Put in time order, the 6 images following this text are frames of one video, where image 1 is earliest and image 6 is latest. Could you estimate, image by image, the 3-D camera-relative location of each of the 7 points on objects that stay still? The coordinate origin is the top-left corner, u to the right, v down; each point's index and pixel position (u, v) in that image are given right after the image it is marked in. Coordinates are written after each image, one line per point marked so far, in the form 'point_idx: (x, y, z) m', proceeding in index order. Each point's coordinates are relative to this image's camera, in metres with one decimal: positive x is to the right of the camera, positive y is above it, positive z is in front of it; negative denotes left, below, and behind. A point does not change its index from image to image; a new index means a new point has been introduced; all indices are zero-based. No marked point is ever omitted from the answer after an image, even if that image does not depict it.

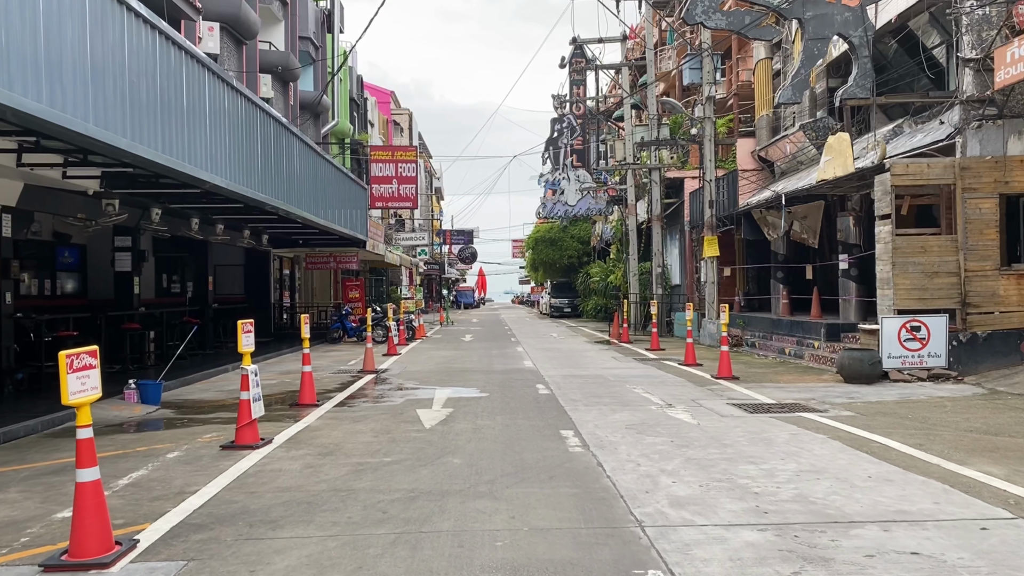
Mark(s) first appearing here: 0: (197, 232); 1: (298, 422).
0: (-7.4, +1.3, +19.0) m
1: (-2.8, -1.8, +10.6) m
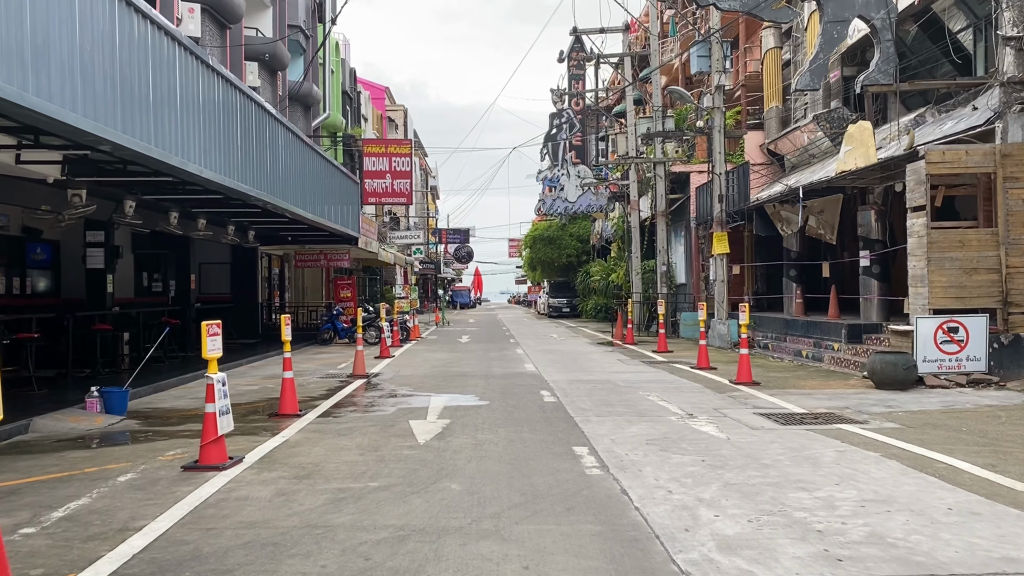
0: (-7.4, +1.3, +17.8) m
1: (-2.8, -1.7, +9.4) m
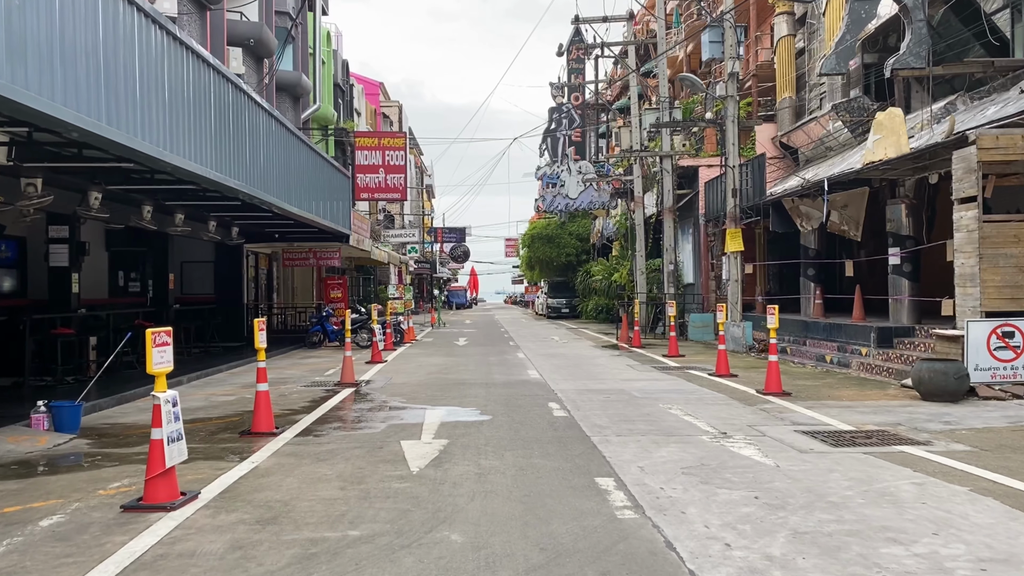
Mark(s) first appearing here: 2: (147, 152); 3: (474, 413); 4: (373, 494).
0: (-7.4, +1.3, +16.4) m
1: (-2.7, -1.7, +8.1) m
2: (-5.2, +1.9, +11.4) m
3: (-0.5, -1.7, +10.7) m
4: (-1.1, -1.7, +6.5) m
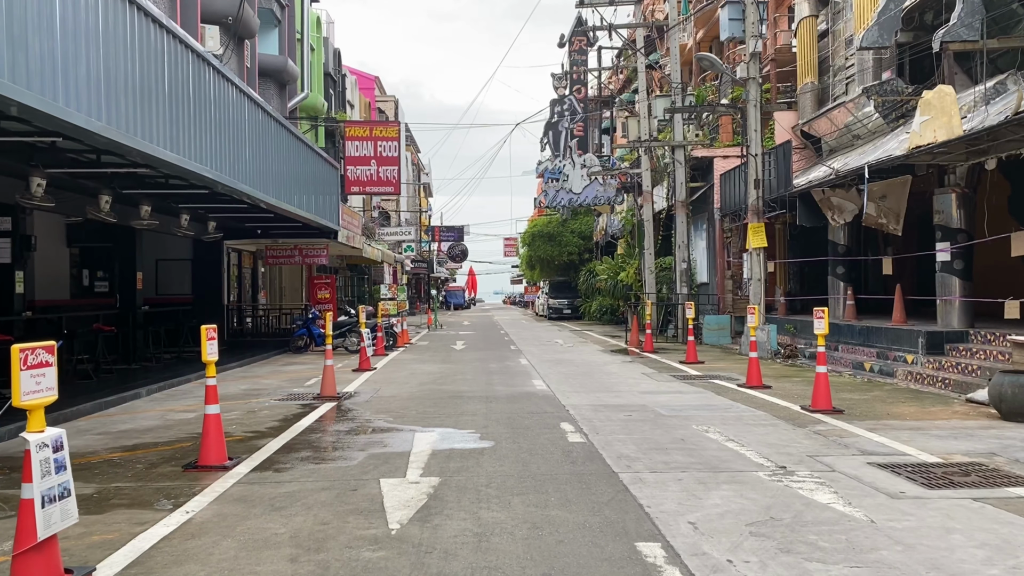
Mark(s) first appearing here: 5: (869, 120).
0: (-7.3, +1.3, +14.6) m
1: (-2.6, -1.7, +6.3) m
2: (-5.1, +1.9, +9.6) m
3: (-0.4, -1.7, +8.9) m
4: (-1.1, -1.7, +4.7) m
5: (+8.8, +4.1, +19.9) m
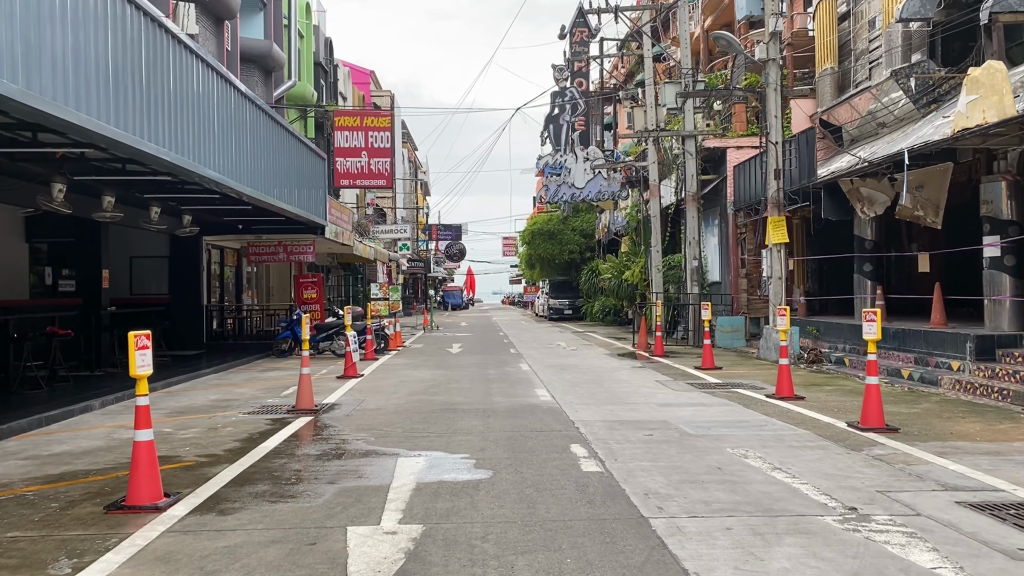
0: (-7.3, +1.4, +13.1) m
1: (-2.6, -1.7, +4.8) m
2: (-5.1, +2.0, +8.1) m
3: (-0.4, -1.6, +7.5) m
4: (-1.0, -1.6, +3.3) m
5: (+8.8, +4.1, +18.4) m
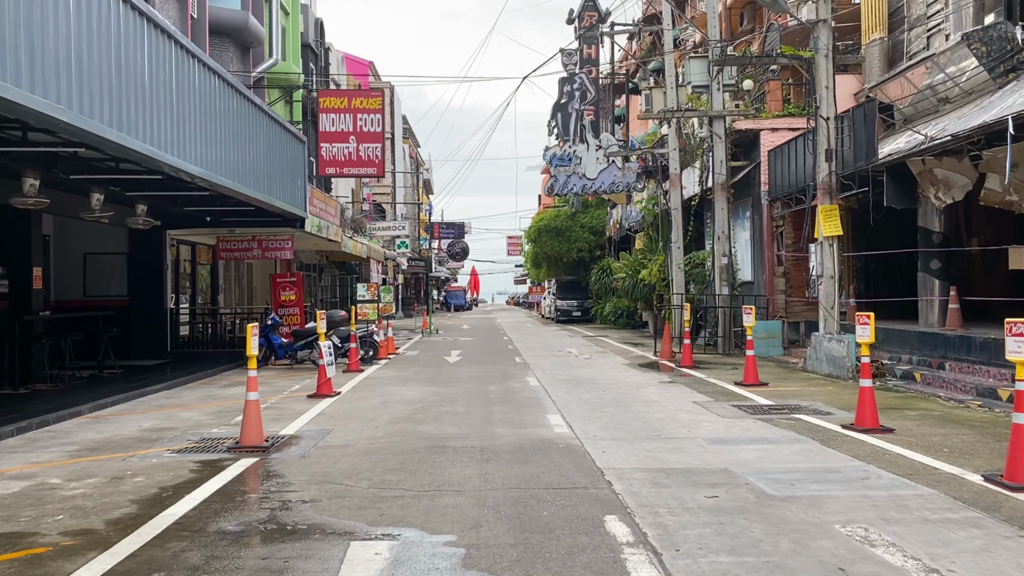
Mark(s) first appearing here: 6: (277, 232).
0: (-7.3, +1.3, +10.6) m
1: (-2.6, -1.7, +2.3) m
2: (-5.0, +1.9, +5.6) m
3: (-0.4, -1.7, +4.9) m
4: (-1.0, -1.6, +0.7) m
5: (+8.9, +4.1, +15.8) m
6: (-5.8, +1.4, +20.1) m
